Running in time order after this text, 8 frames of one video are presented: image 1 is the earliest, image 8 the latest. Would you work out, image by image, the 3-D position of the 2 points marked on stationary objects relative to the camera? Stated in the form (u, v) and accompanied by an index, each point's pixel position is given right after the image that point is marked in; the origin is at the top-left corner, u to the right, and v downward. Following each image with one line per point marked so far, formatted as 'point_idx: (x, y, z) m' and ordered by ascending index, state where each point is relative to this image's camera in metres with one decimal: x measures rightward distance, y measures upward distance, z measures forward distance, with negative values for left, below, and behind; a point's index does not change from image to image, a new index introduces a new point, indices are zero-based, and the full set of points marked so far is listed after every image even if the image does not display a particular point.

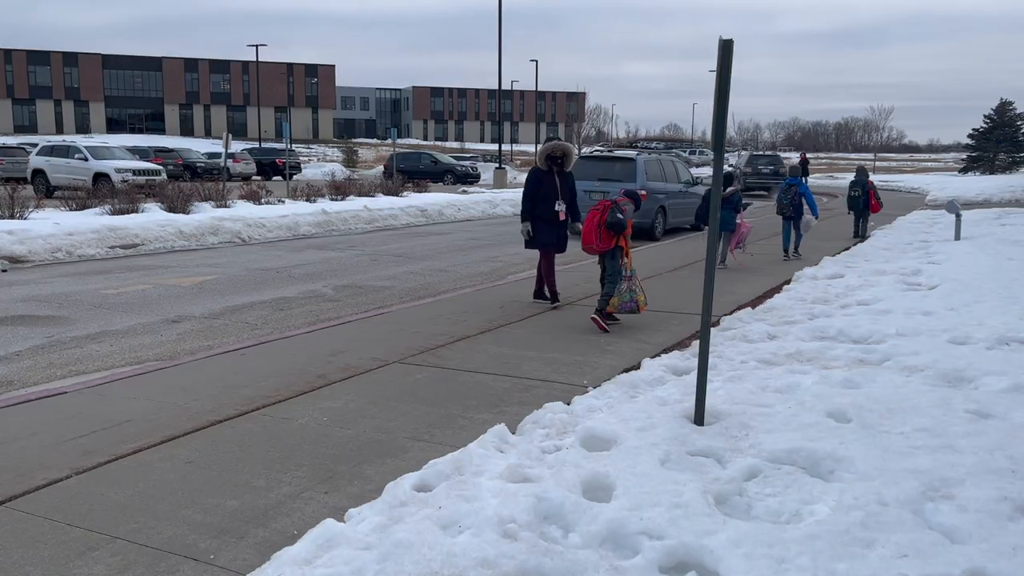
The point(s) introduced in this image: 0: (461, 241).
0: (-1.2, +1.1, +19.6) m
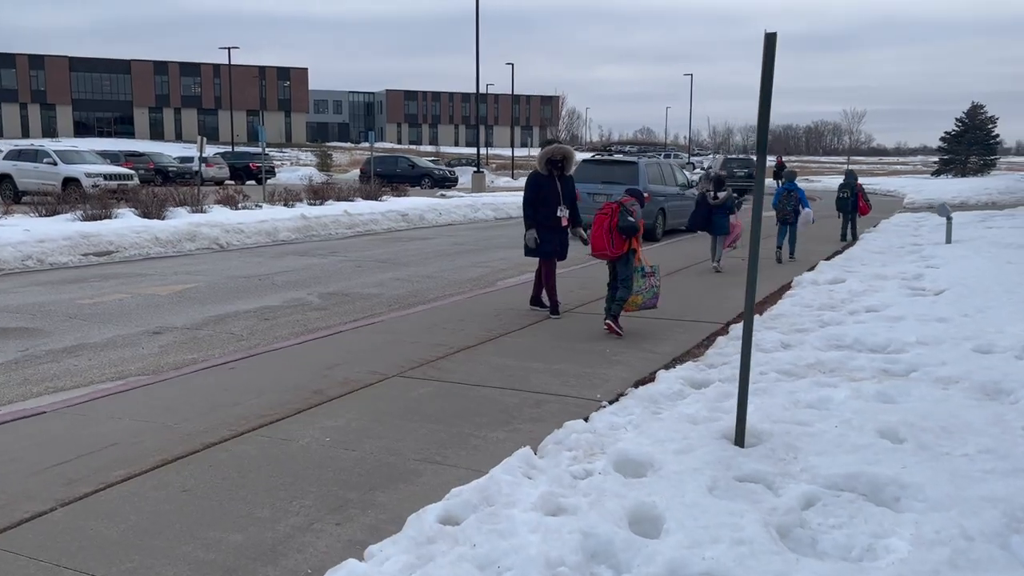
0: (-1.6, +1.0, +19.2) m
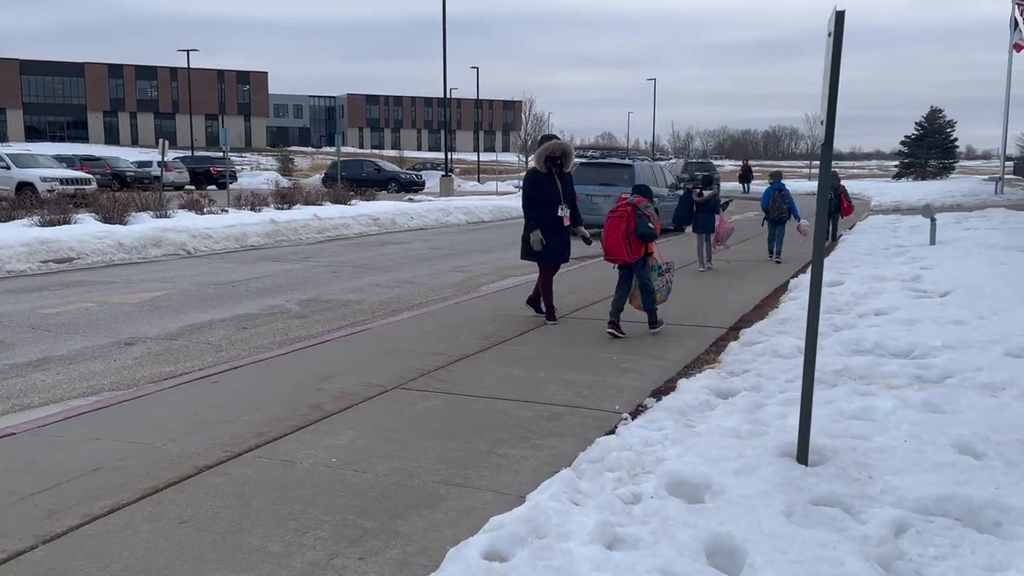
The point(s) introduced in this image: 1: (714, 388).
0: (-2.1, +0.8, +18.8) m
1: (+1.4, -0.7, +5.7) m
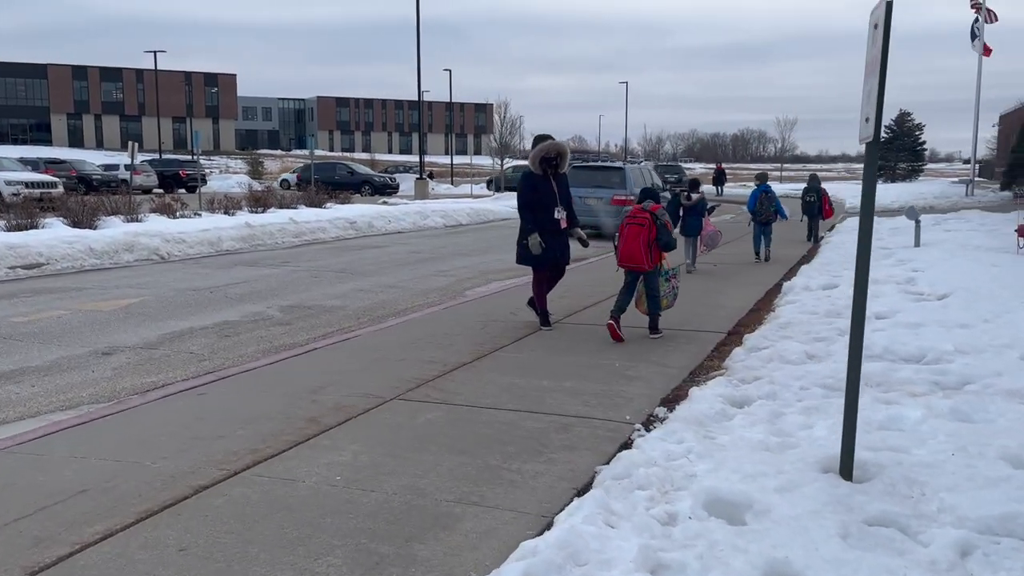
0: (-2.5, +0.7, +18.5) m
1: (+1.4, -0.7, +5.5) m
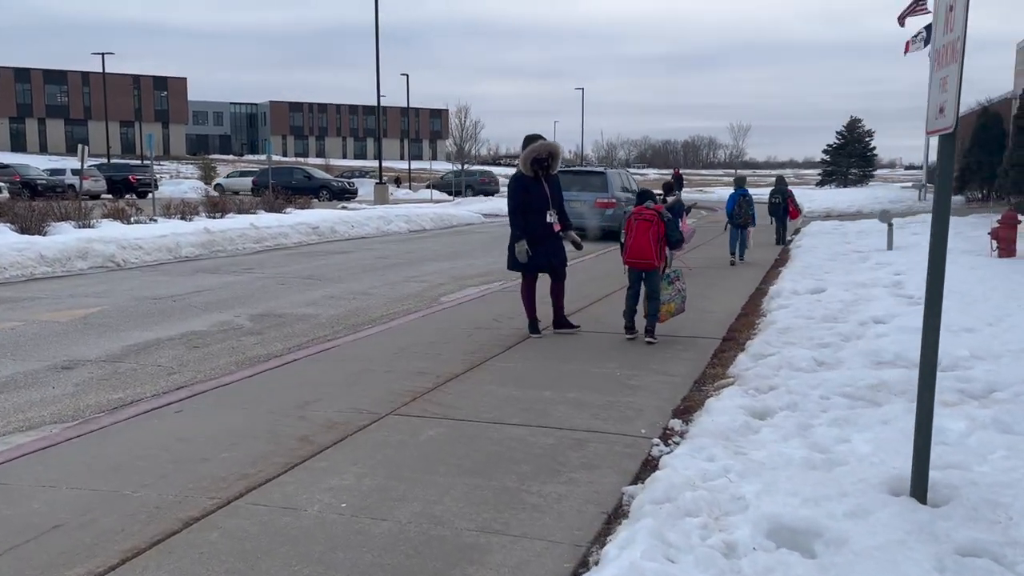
0: (-3.1, +0.6, +18.0) m
1: (+1.5, -0.7, +5.2) m
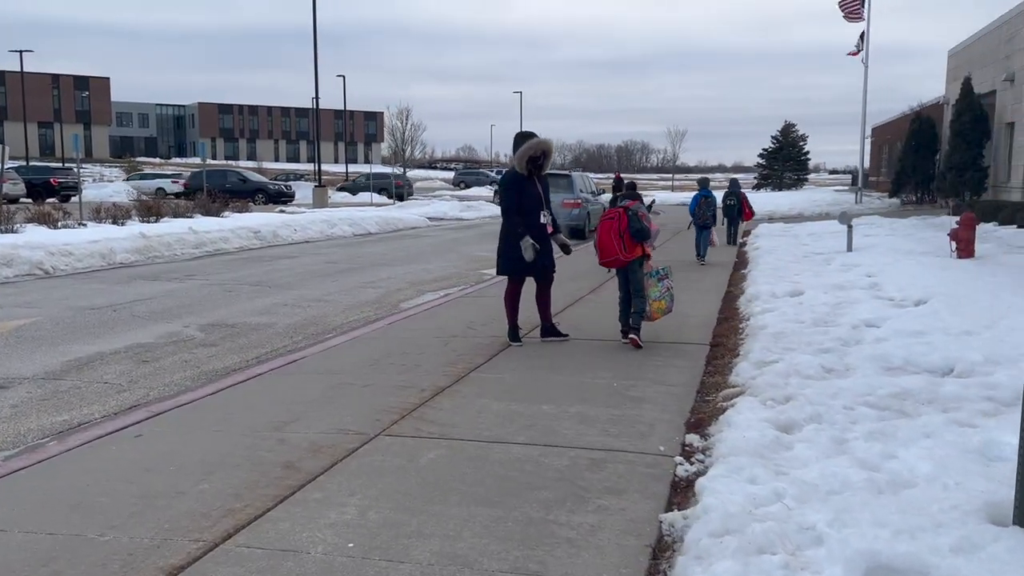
0: (-4.0, +0.5, +17.3) m
1: (+1.5, -0.8, +4.9) m
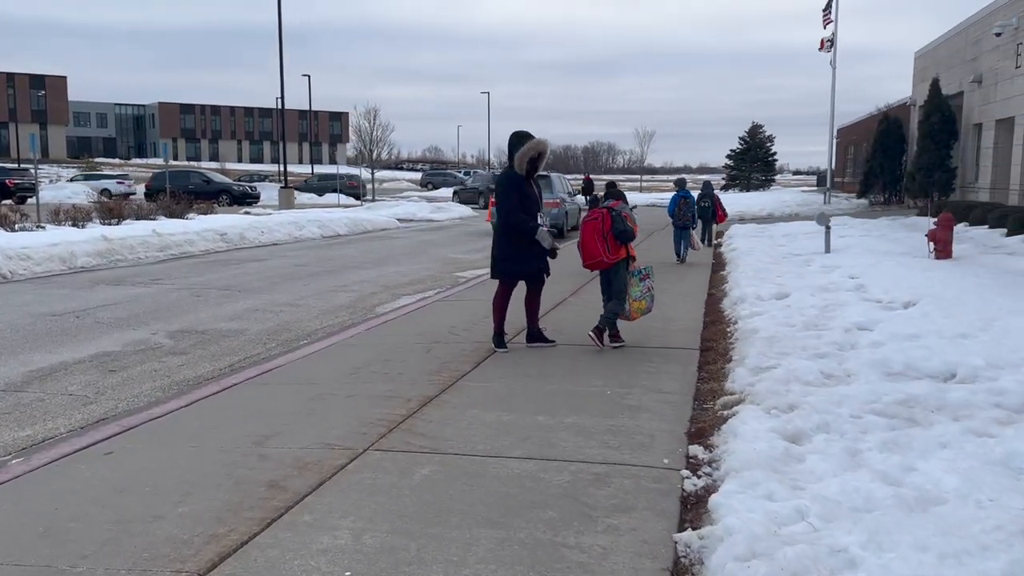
0: (-4.6, +0.4, +16.9) m
1: (+1.5, -0.8, +4.7) m
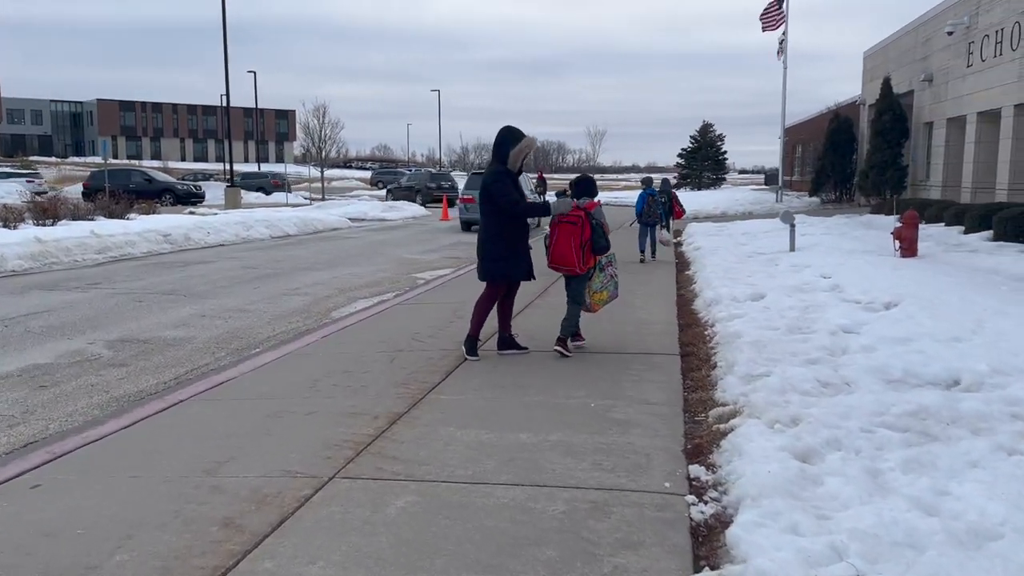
0: (-5.3, +0.3, +16.1) m
1: (+1.4, -0.8, +4.3) m
